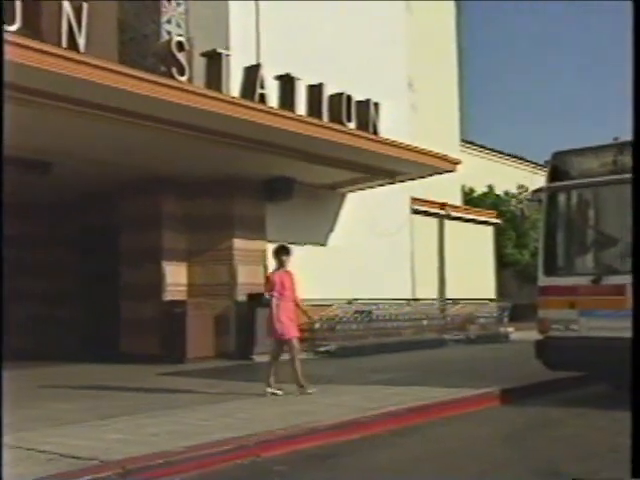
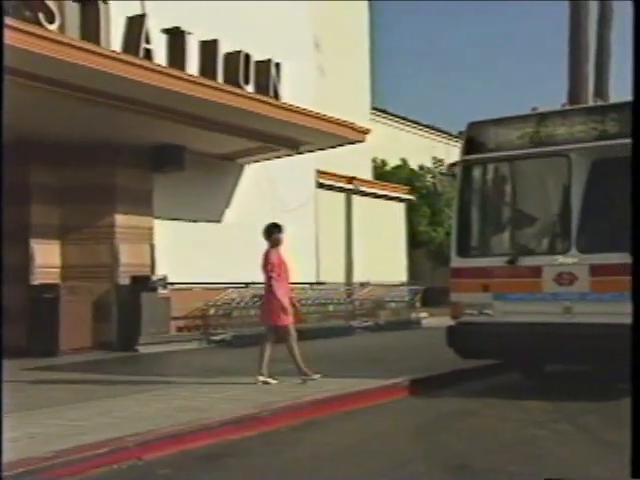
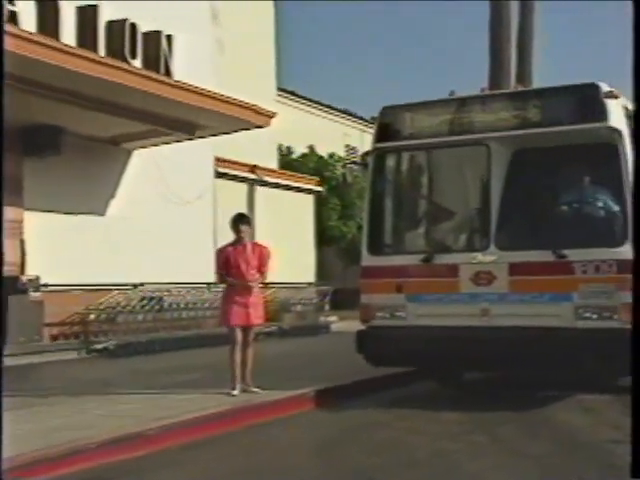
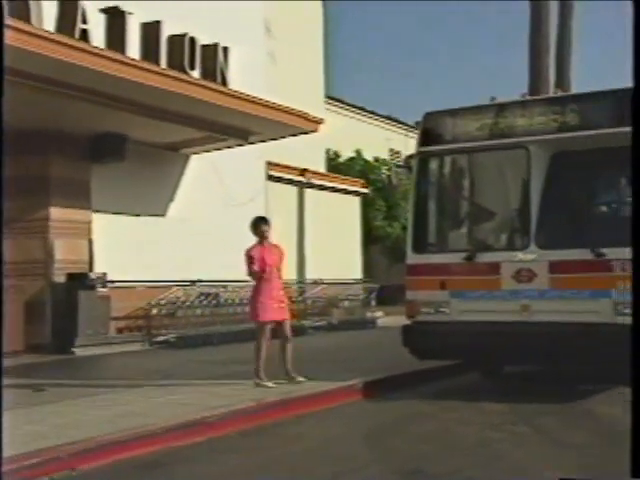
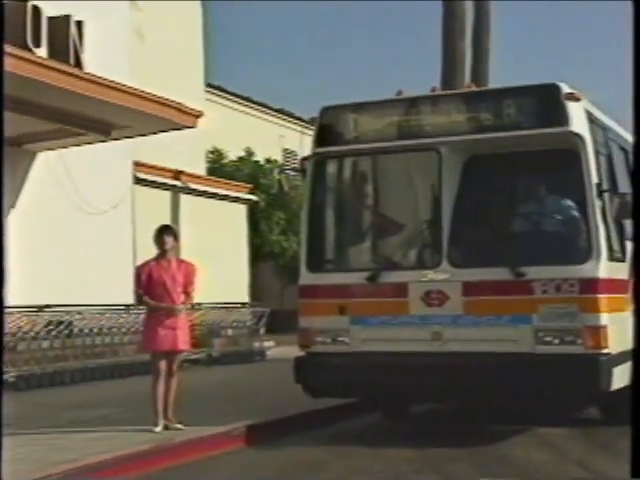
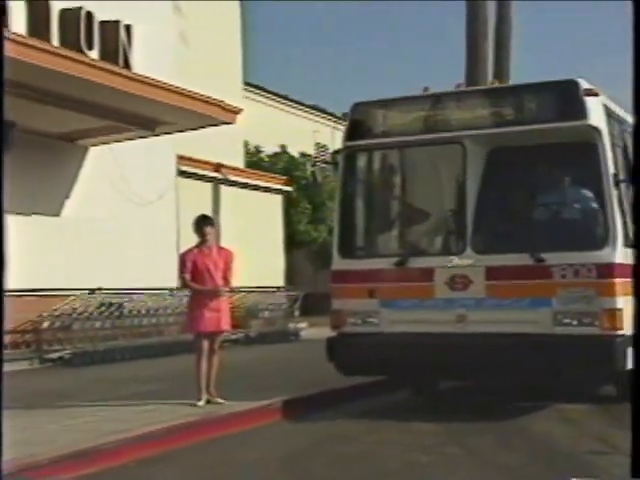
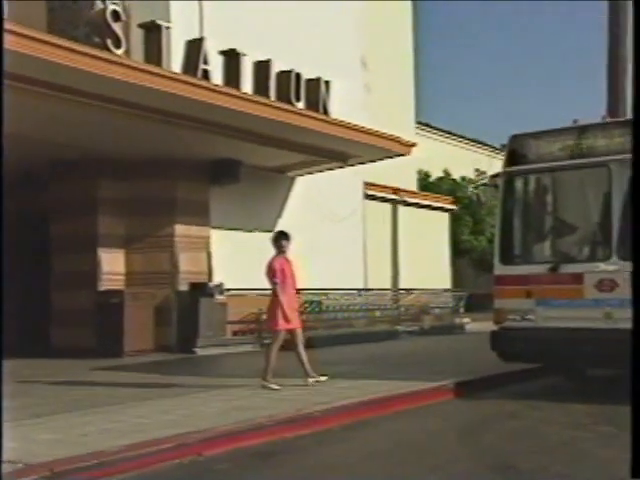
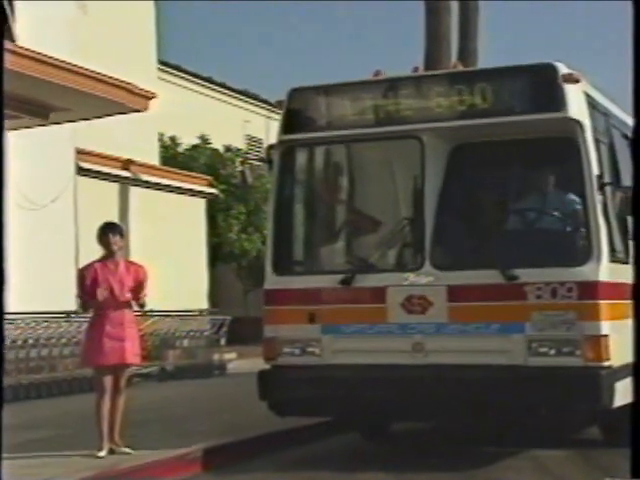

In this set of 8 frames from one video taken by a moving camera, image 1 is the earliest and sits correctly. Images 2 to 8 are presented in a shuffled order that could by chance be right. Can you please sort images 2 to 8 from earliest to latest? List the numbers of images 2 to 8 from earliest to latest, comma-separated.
7, 2, 4, 3, 6, 5, 8
